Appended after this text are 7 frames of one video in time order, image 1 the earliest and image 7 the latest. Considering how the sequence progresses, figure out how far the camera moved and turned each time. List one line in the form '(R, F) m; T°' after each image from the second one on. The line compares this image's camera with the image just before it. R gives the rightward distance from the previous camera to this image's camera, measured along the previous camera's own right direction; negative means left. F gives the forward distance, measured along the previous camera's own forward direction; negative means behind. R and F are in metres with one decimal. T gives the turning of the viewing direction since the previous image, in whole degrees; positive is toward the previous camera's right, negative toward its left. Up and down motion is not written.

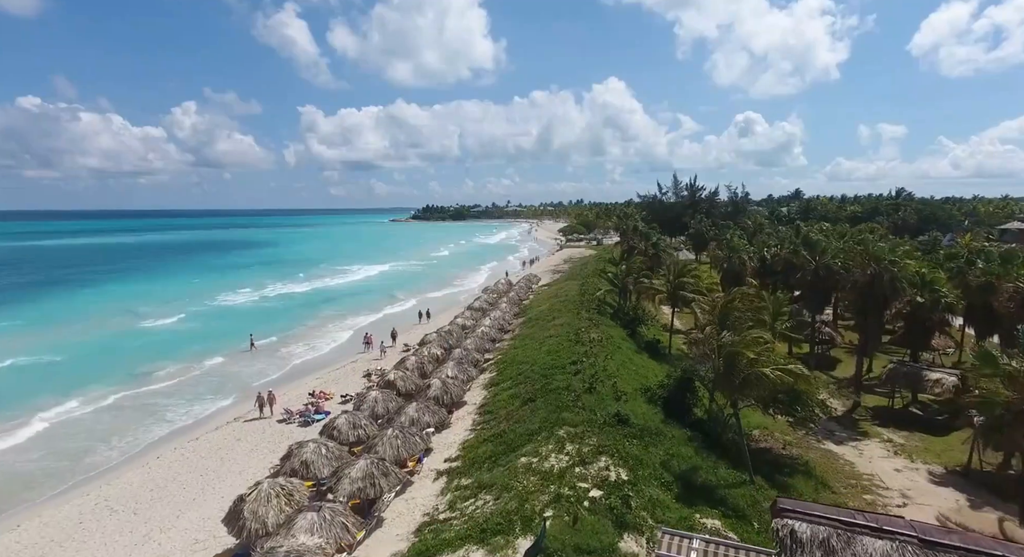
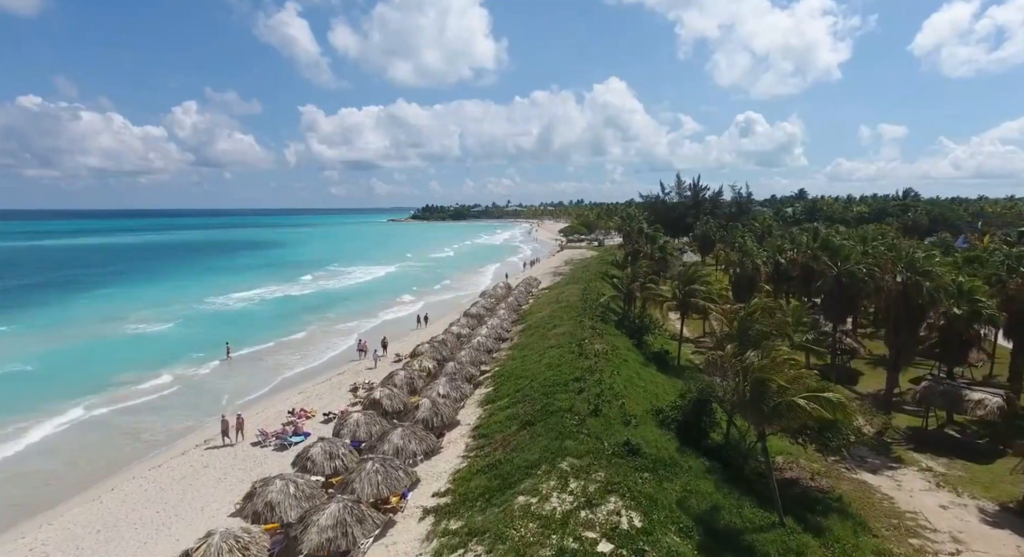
(+0.1, +2.0) m; 0°
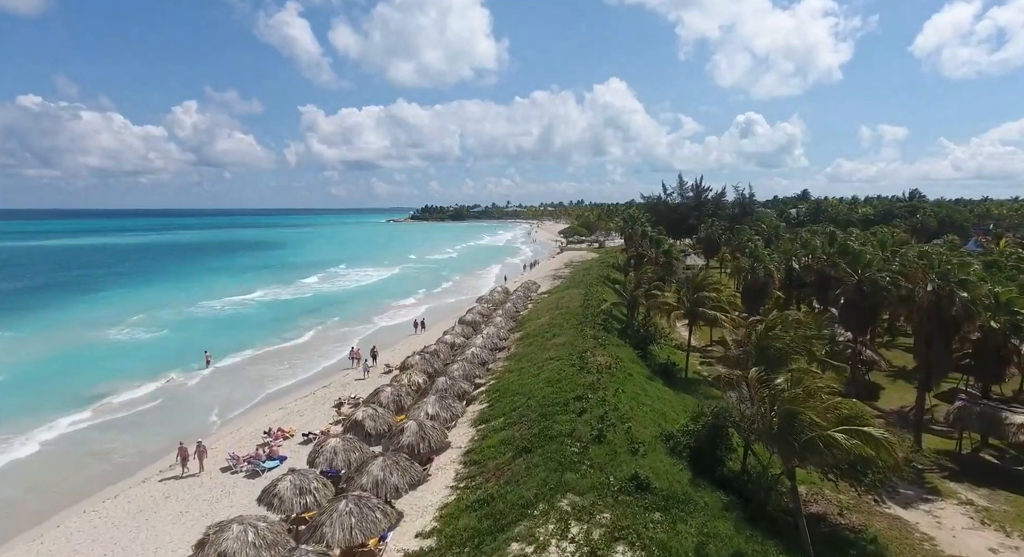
(+0.2, +1.8) m; 0°
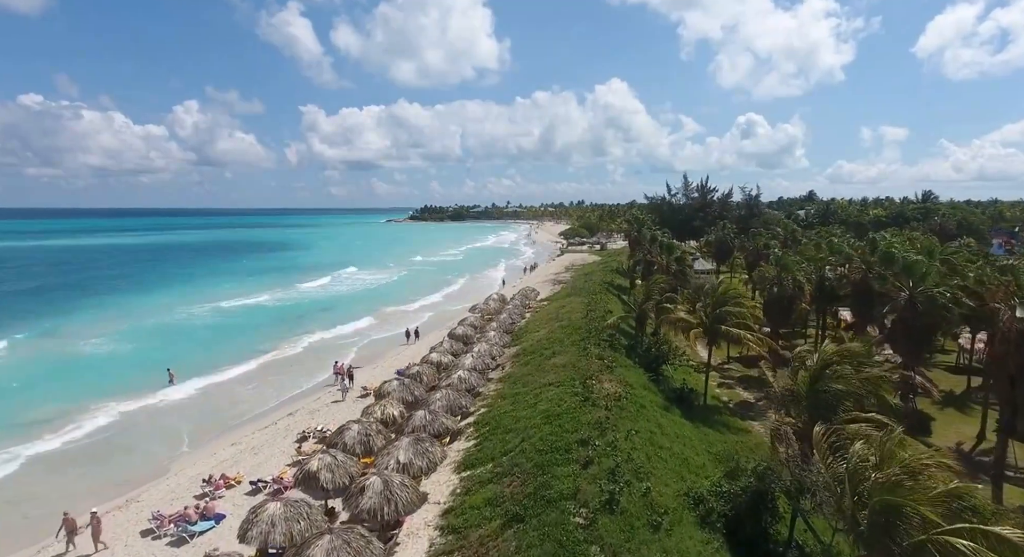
(+0.3, +3.5) m; 0°
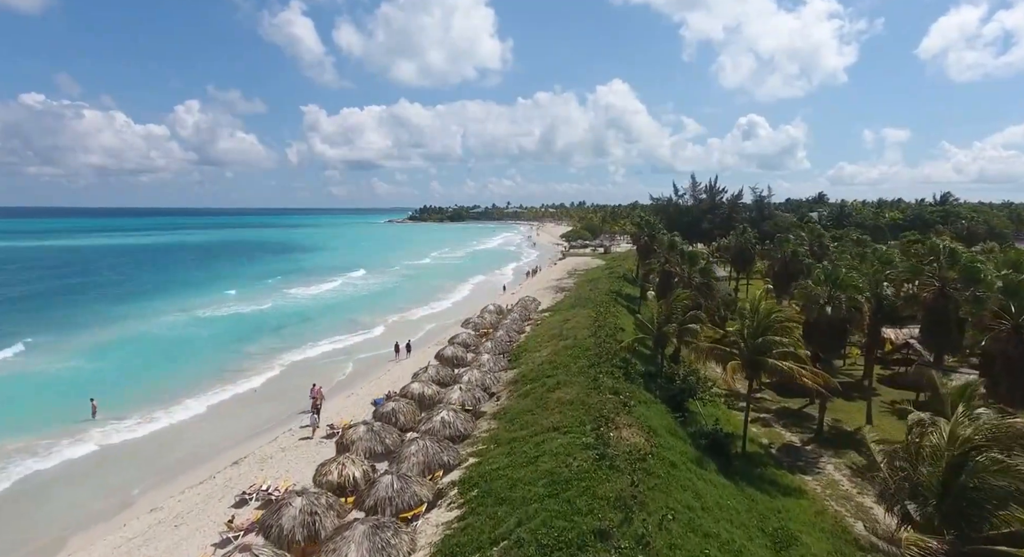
(+0.2, +4.3) m; 0°
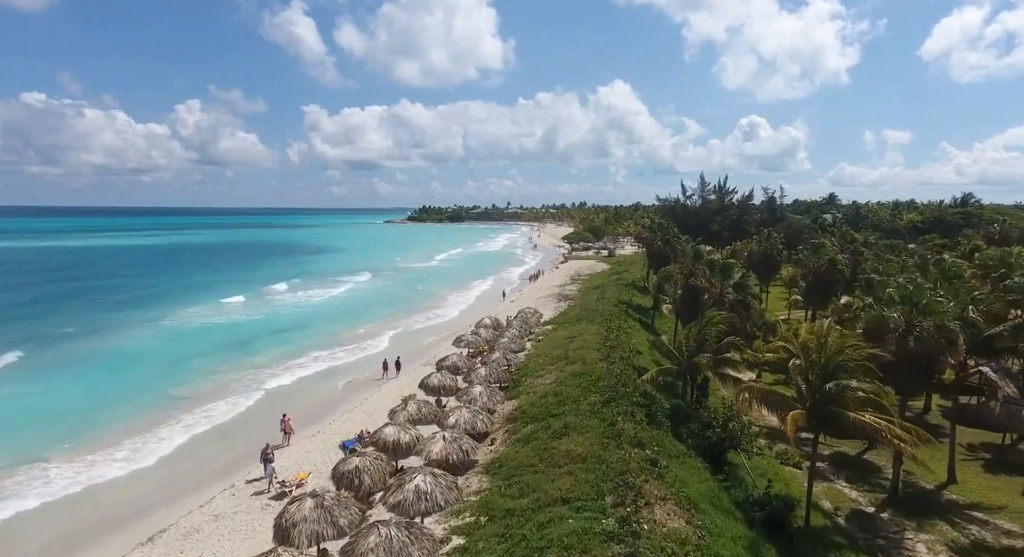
(+0.1, +4.4) m; 0°
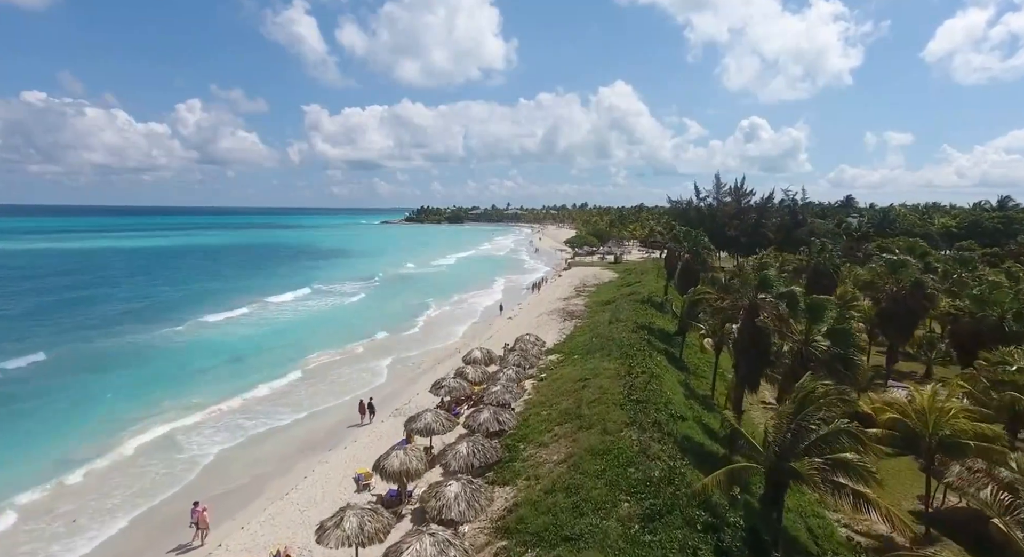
(+0.2, +7.1) m; 0°
